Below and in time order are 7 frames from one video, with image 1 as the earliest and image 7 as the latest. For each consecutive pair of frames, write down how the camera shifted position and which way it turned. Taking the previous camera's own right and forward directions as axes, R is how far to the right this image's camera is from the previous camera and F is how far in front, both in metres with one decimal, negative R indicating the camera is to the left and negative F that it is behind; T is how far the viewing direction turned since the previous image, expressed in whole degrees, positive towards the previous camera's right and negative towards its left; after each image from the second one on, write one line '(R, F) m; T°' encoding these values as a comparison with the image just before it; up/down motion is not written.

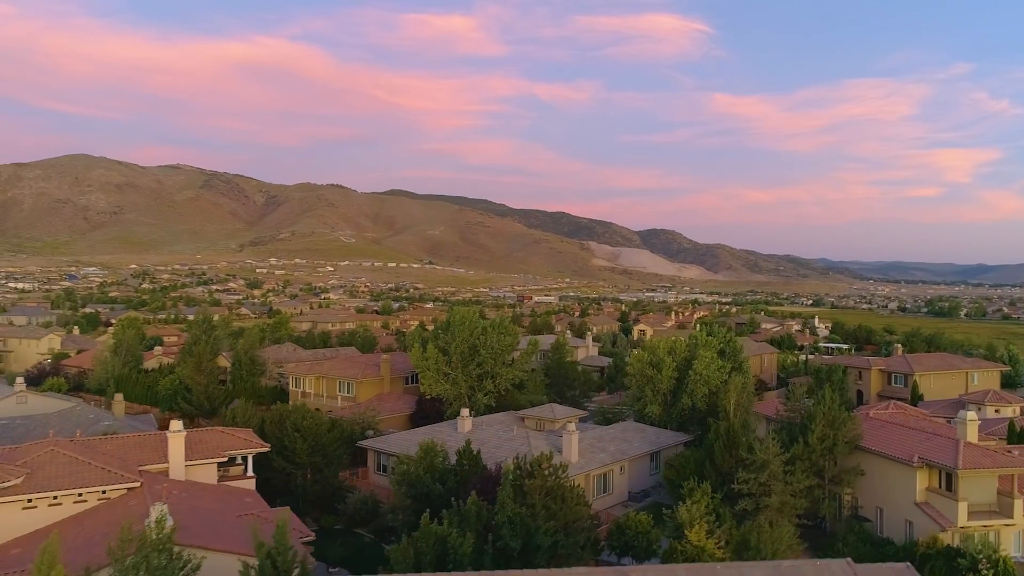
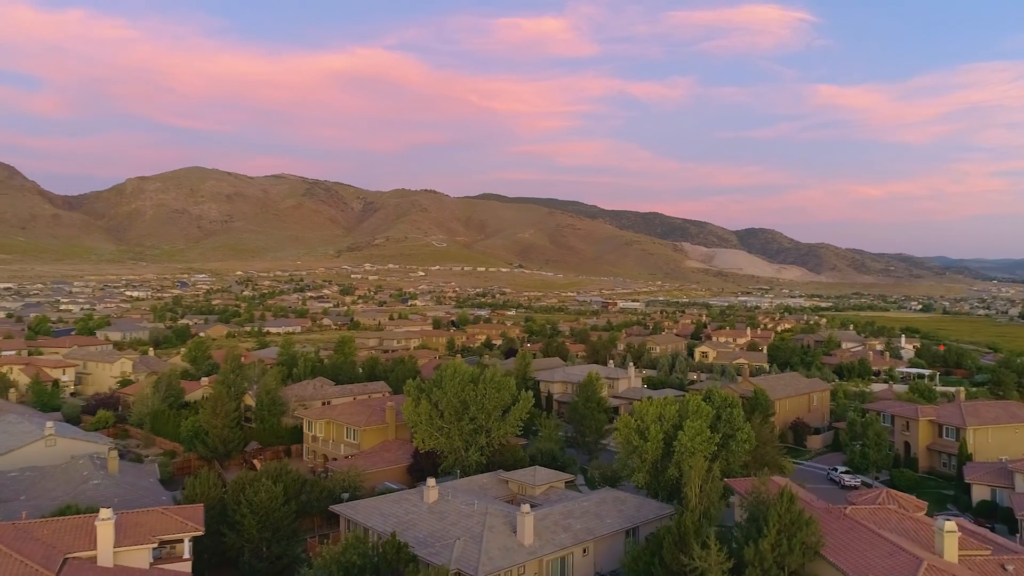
(+2.9, +0.7) m; -8°
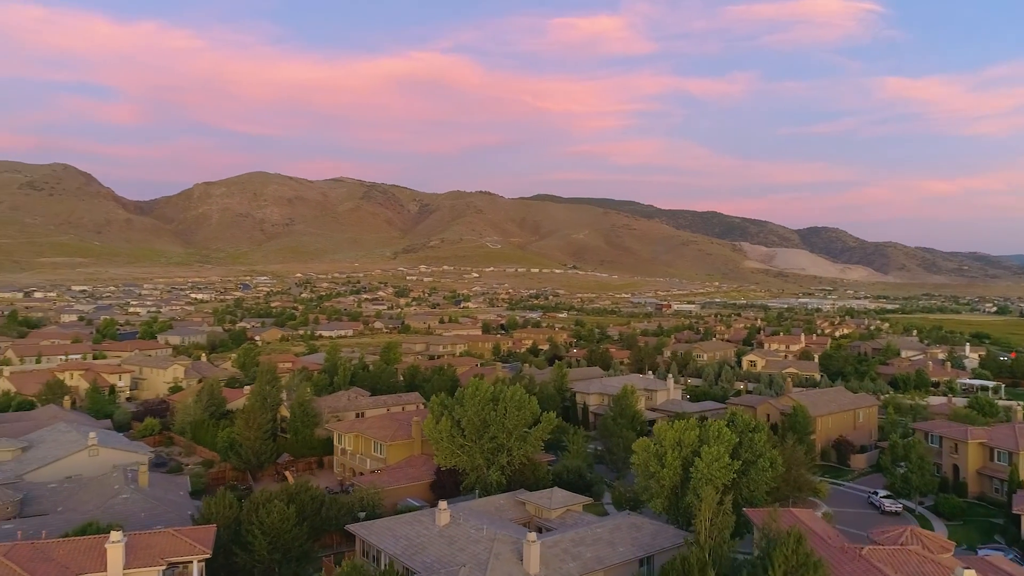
(+1.0, +0.2) m; -4°
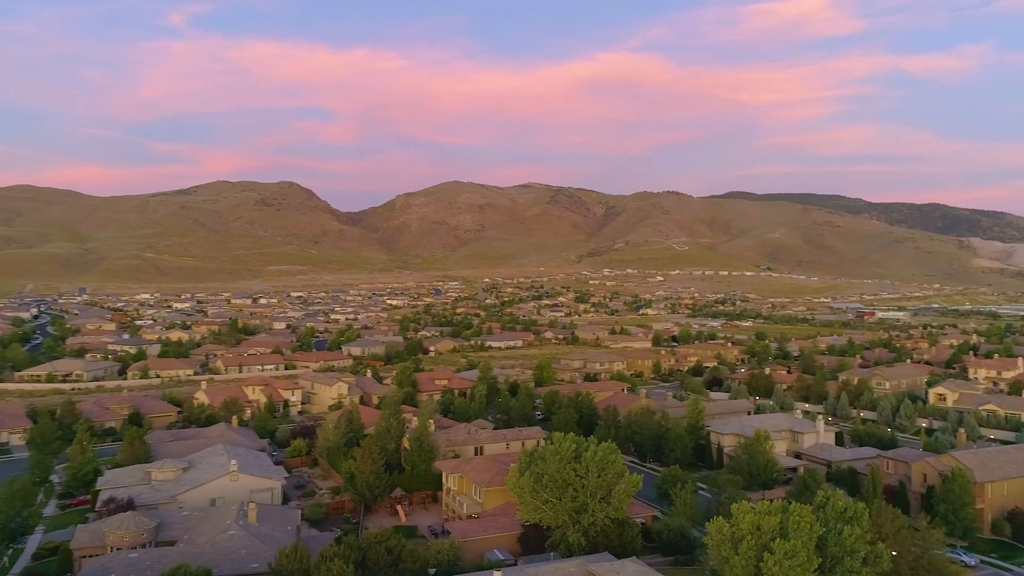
(+2.9, +0.8) m; -15°
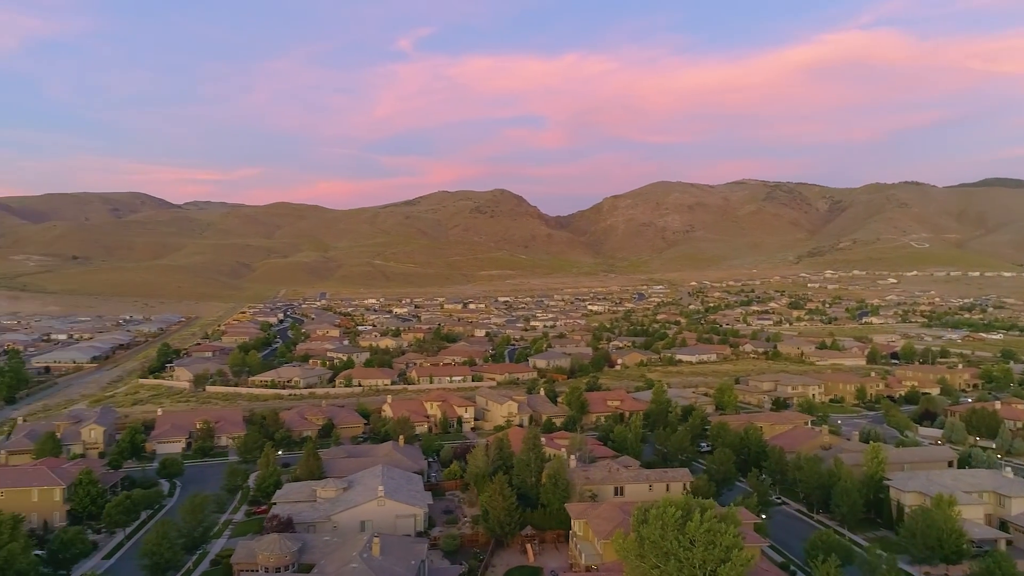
(+2.9, +0.7) m; -17°
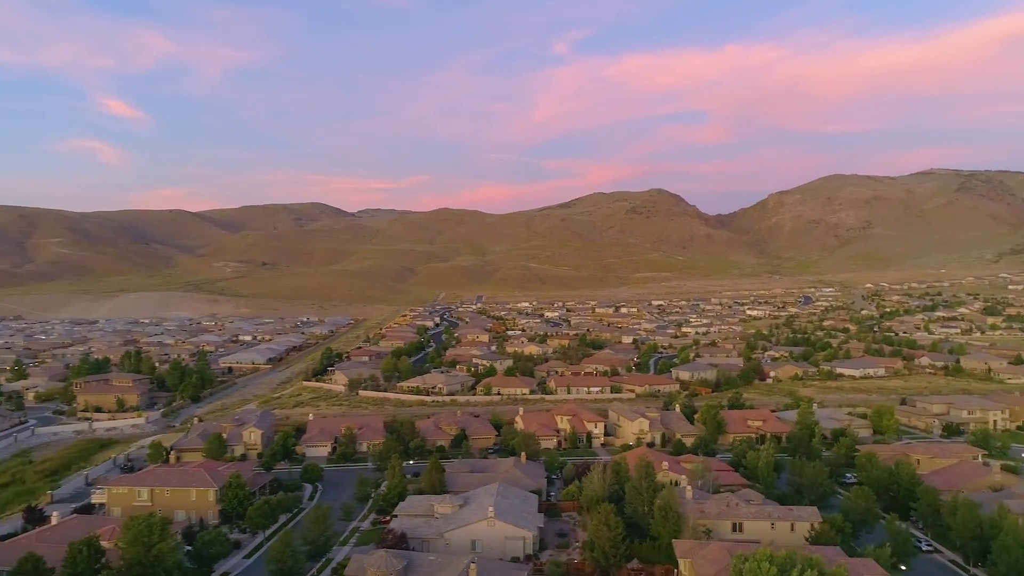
(+1.9, +0.4) m; -13°
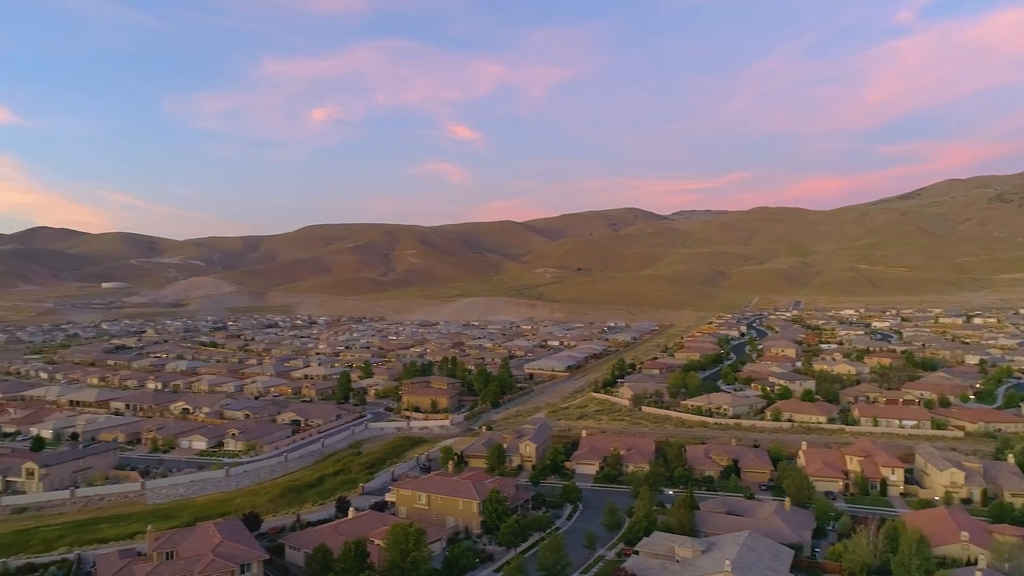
(+3.2, +0.8) m; -25°
